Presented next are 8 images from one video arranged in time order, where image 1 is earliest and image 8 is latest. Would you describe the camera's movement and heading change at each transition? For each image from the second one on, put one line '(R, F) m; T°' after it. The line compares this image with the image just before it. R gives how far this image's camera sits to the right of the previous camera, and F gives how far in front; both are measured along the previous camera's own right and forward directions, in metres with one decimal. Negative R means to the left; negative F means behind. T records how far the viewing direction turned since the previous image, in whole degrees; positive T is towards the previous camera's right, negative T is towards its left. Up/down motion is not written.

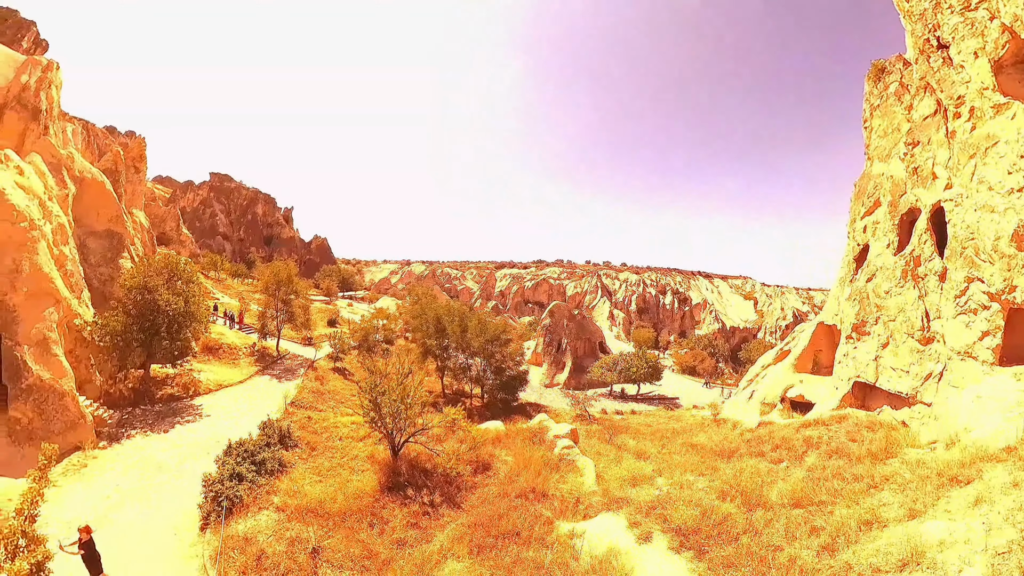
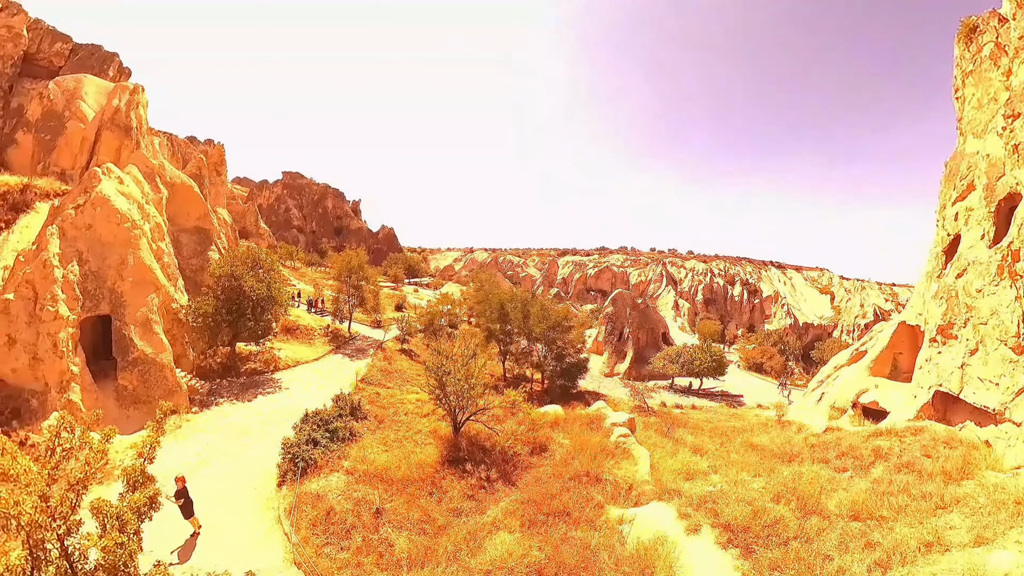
(+1.5, +0.1) m; -13°
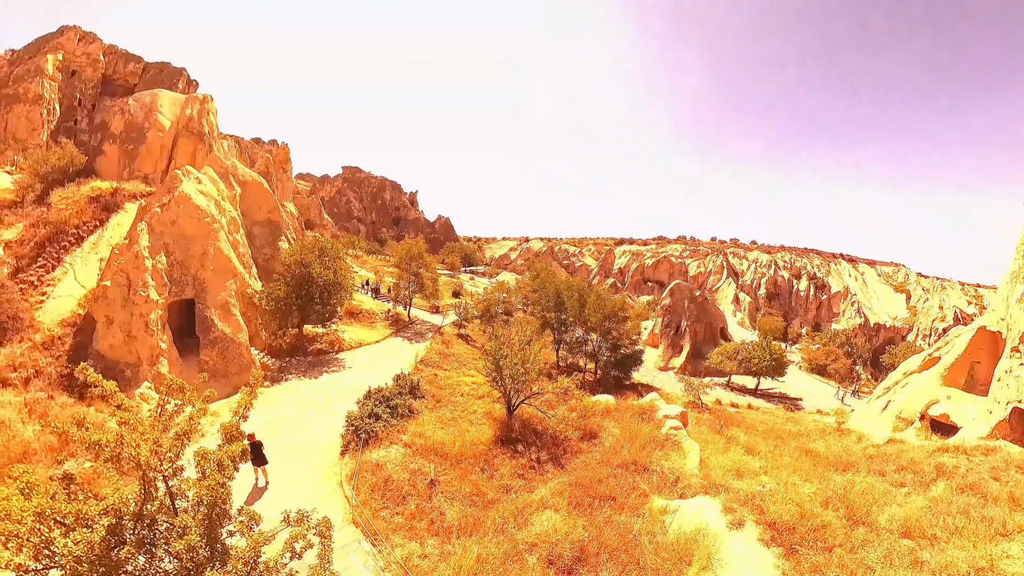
(+1.3, 0.0) m; -11°
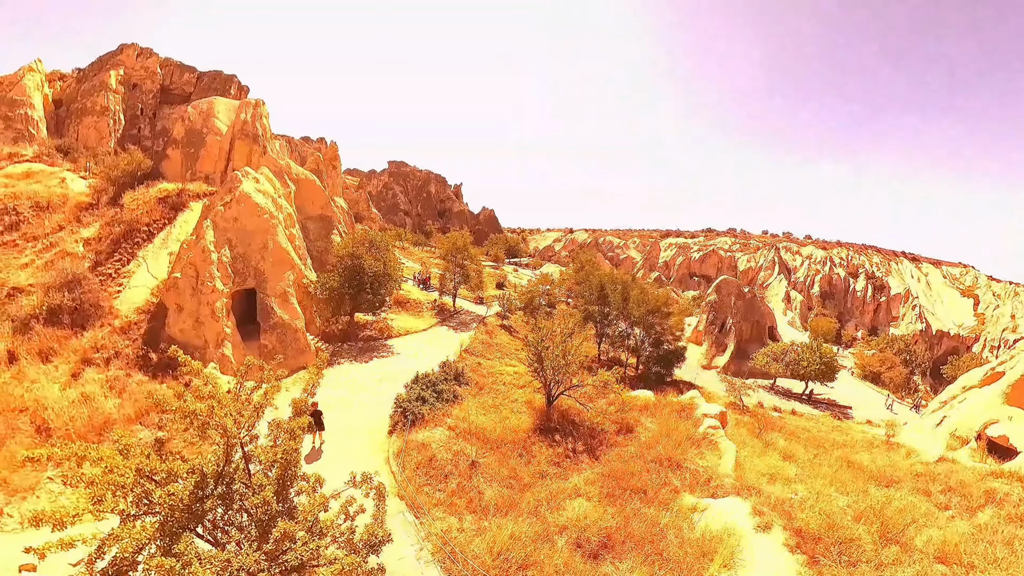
(+0.9, 0.0) m; -9°
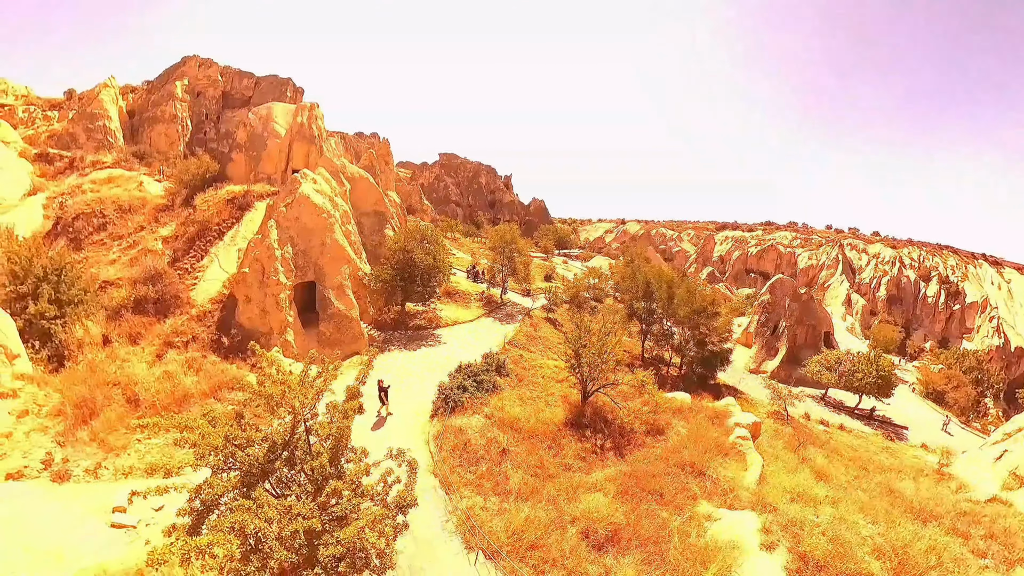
(+1.6, +0.1) m; -12°
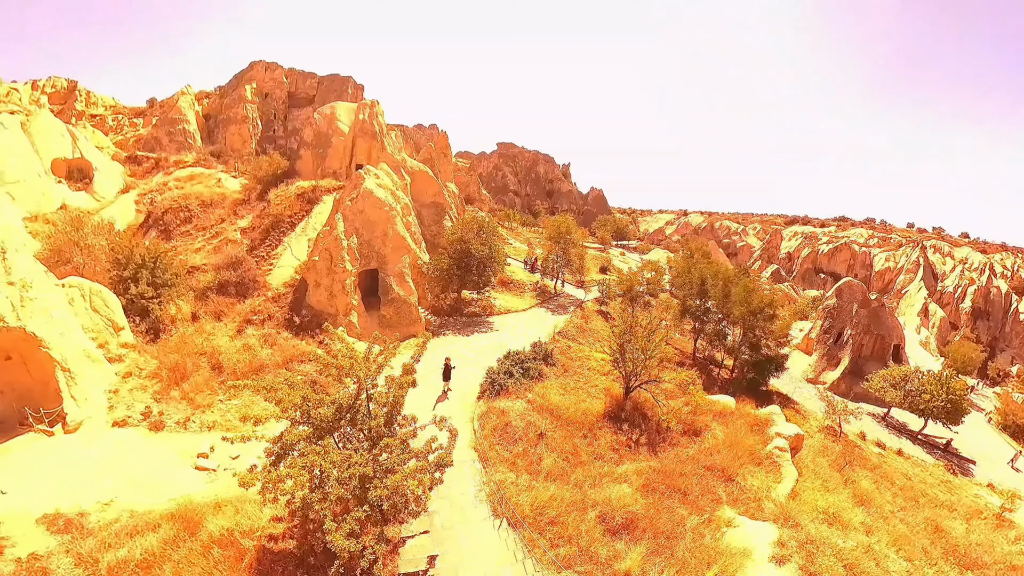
(+1.3, +0.1) m; -11°
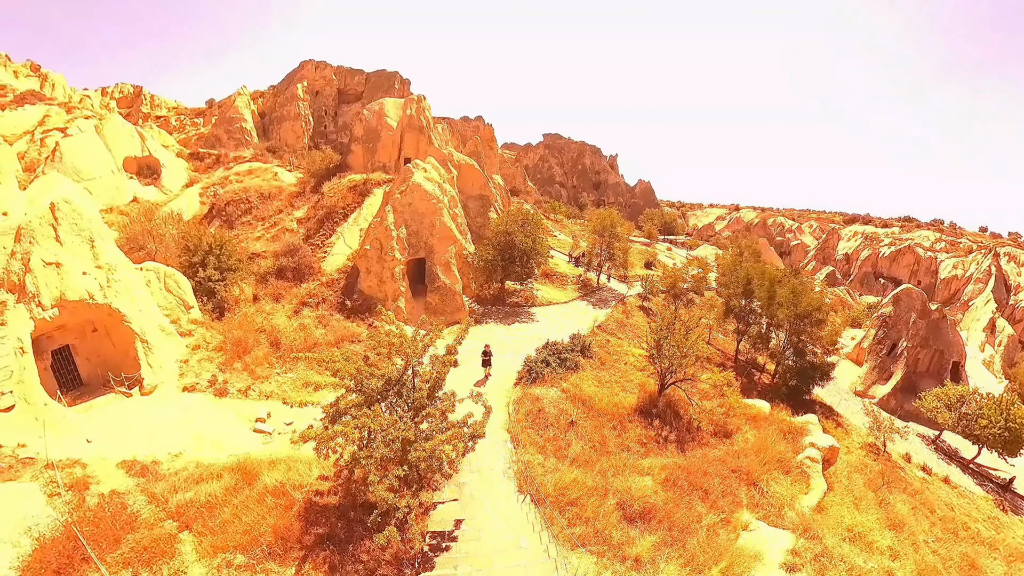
(+1.0, 0.0) m; -9°
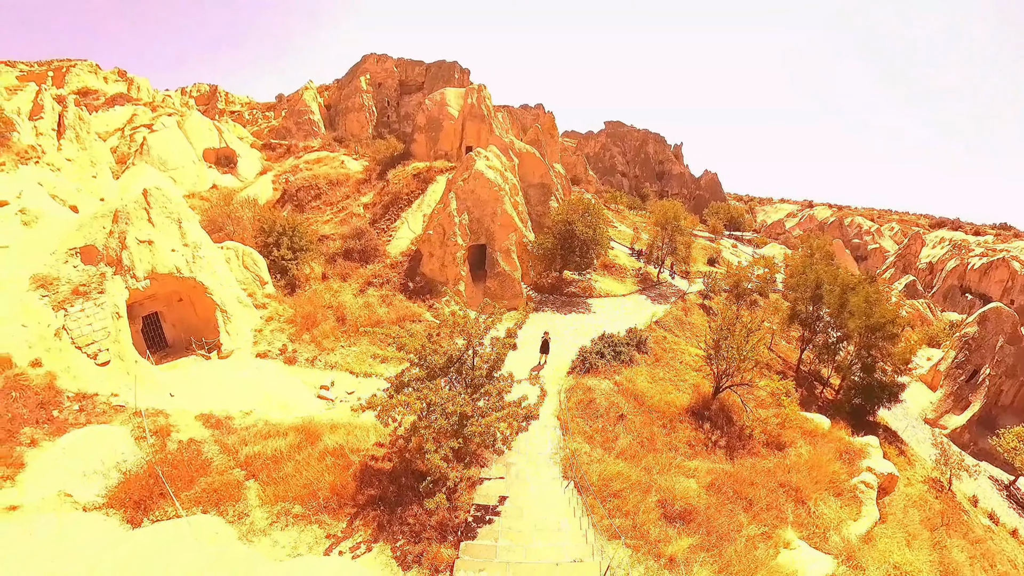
(+1.3, +0.1) m; -12°
